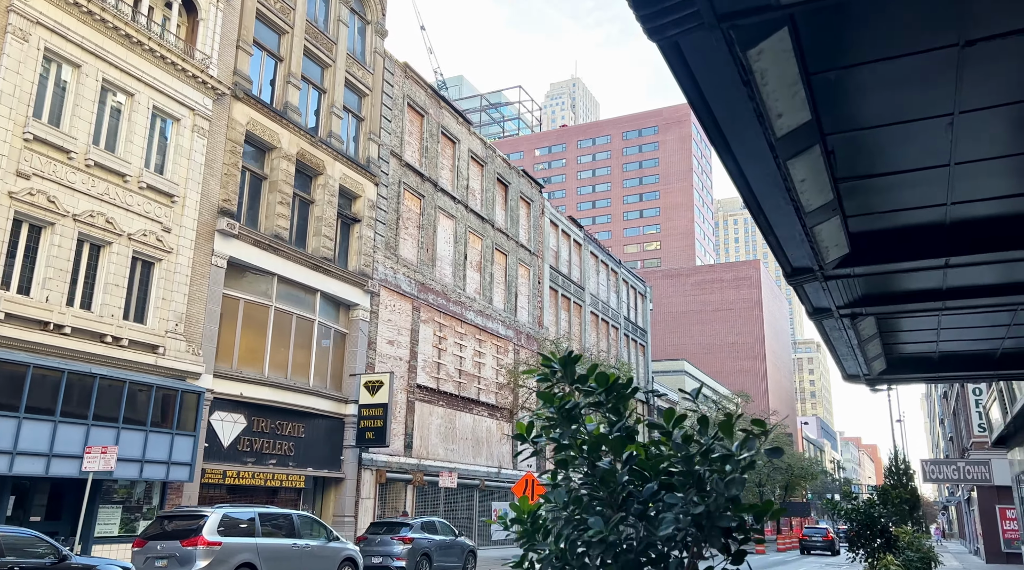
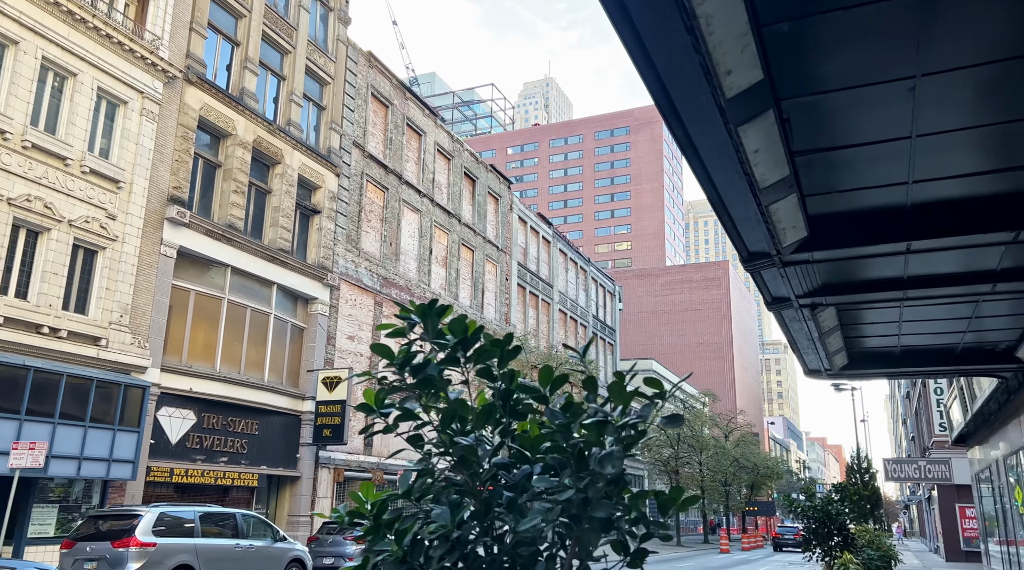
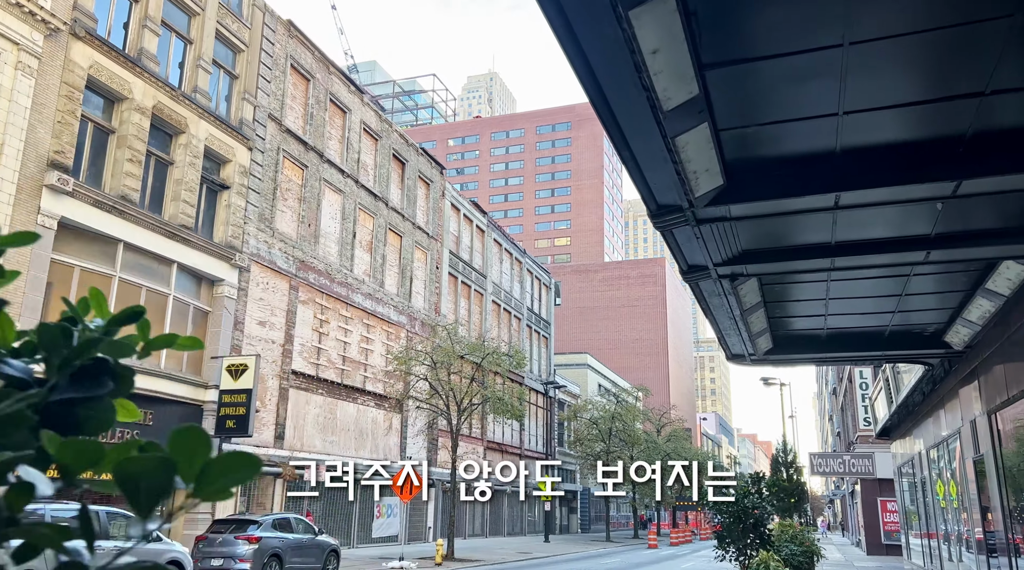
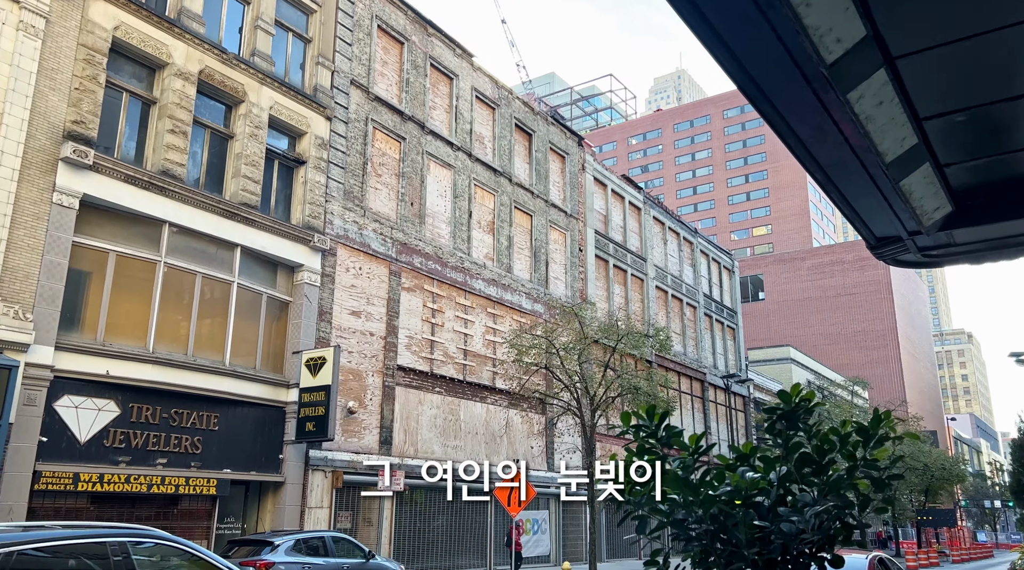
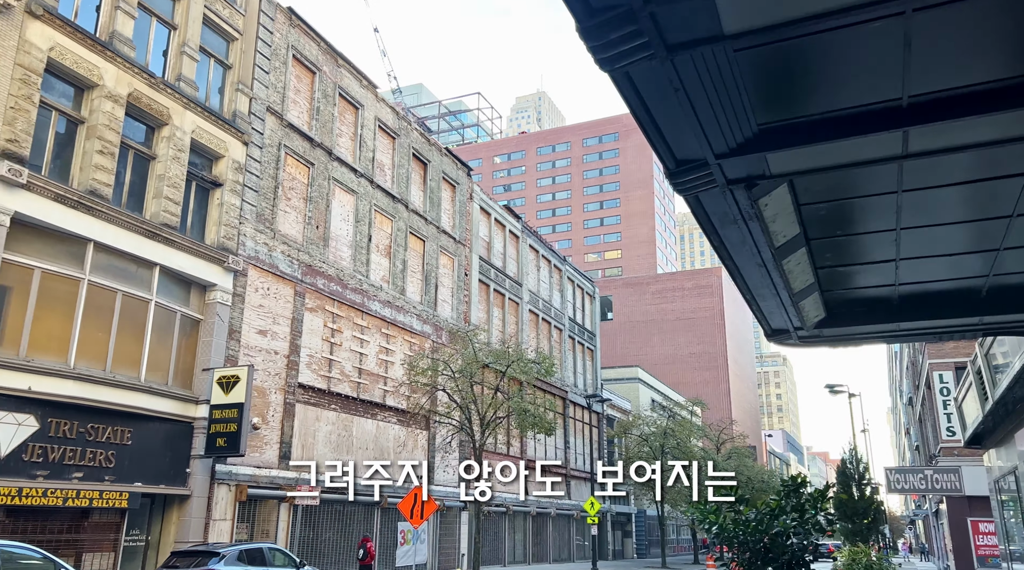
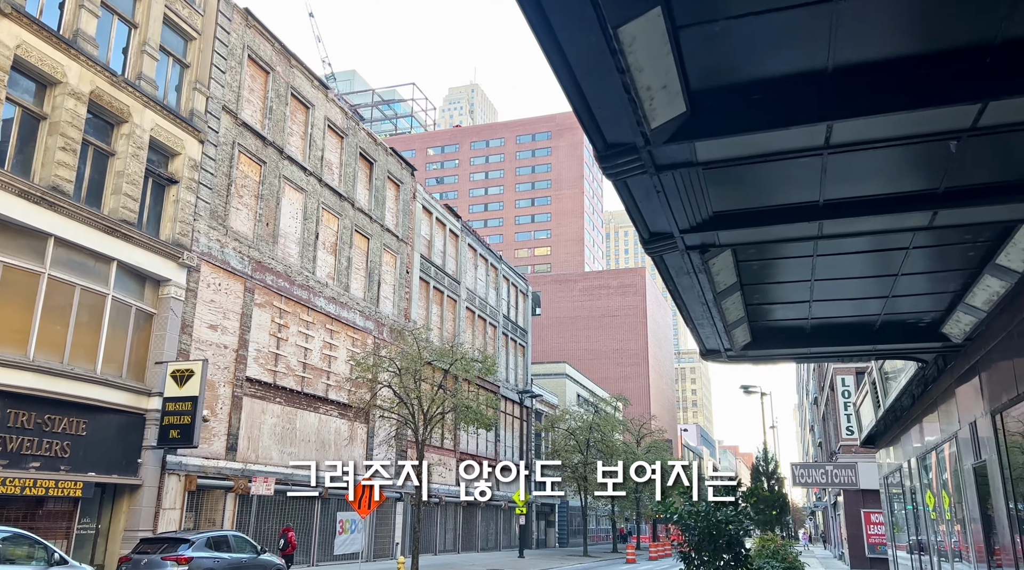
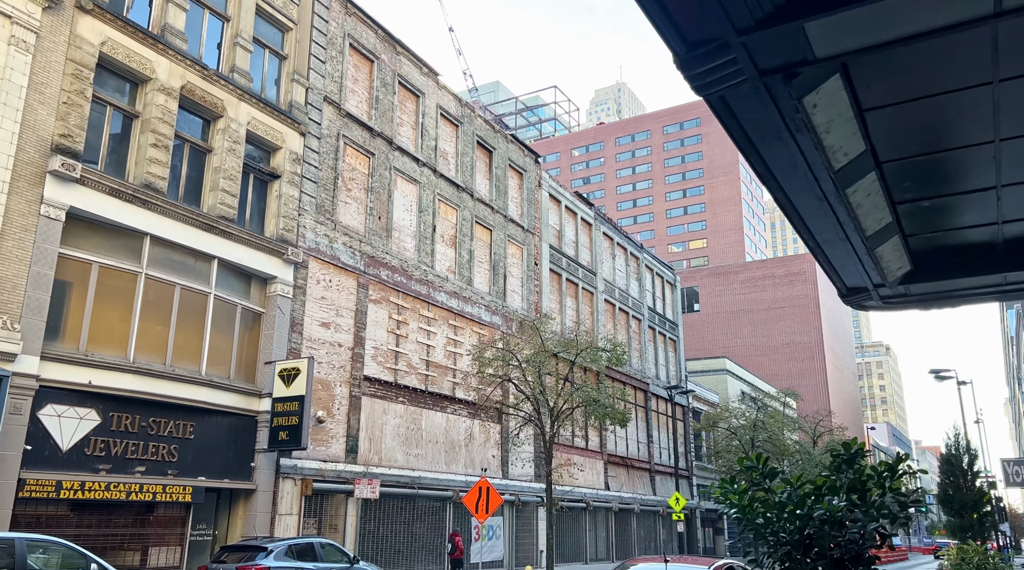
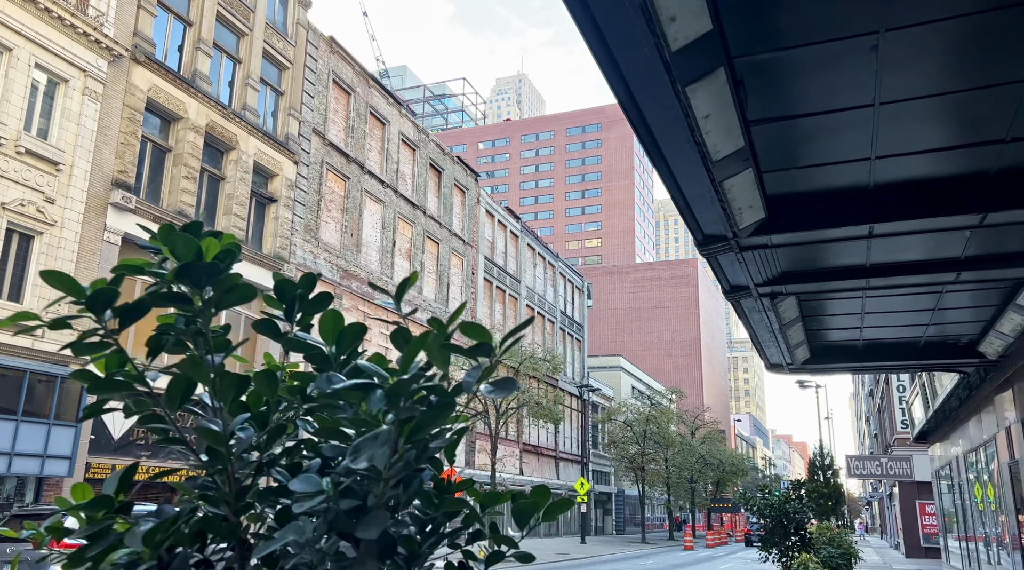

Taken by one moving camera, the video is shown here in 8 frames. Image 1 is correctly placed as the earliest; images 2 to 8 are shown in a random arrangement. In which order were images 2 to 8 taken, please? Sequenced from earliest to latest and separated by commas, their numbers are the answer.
2, 8, 3, 6, 5, 7, 4
